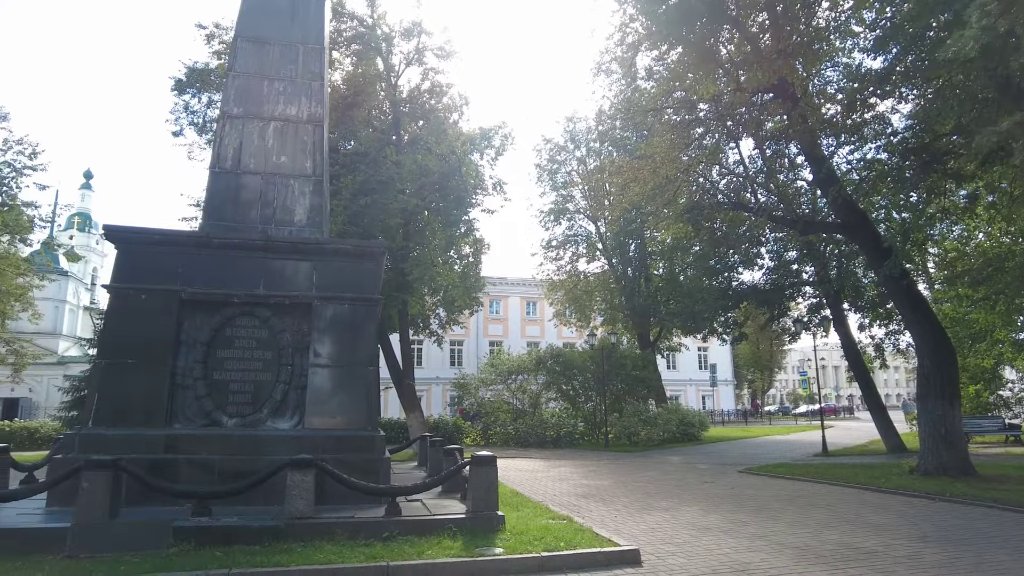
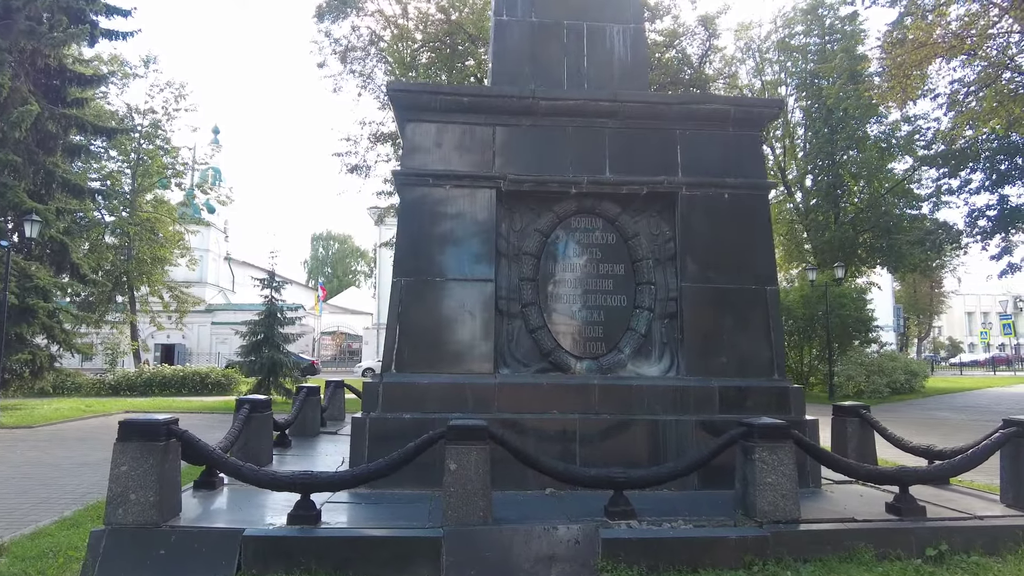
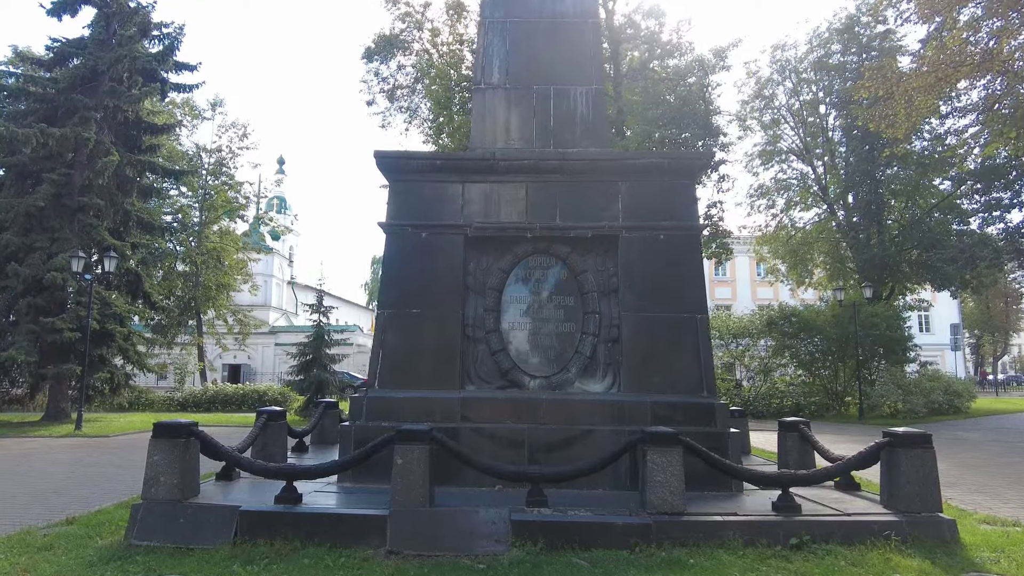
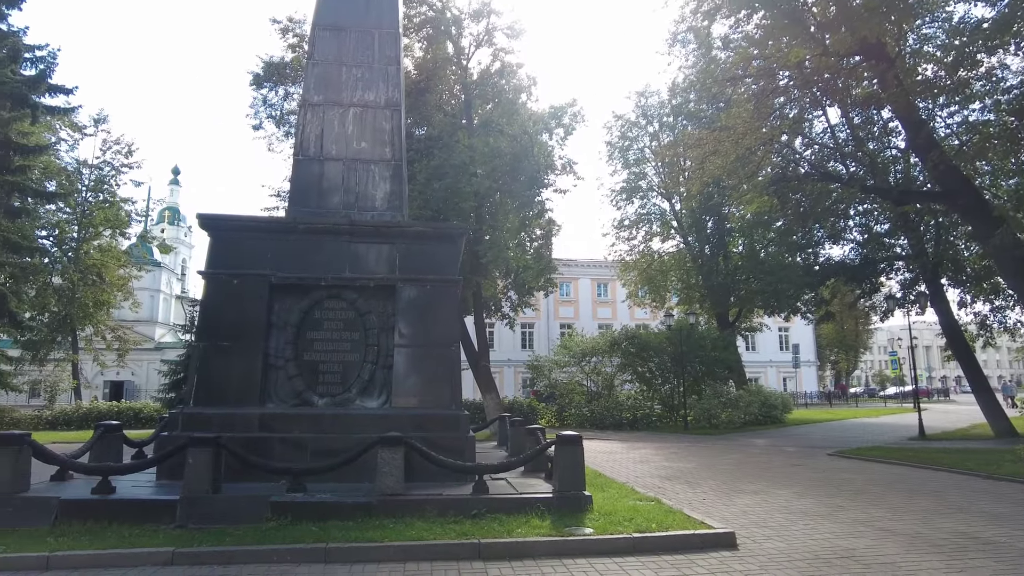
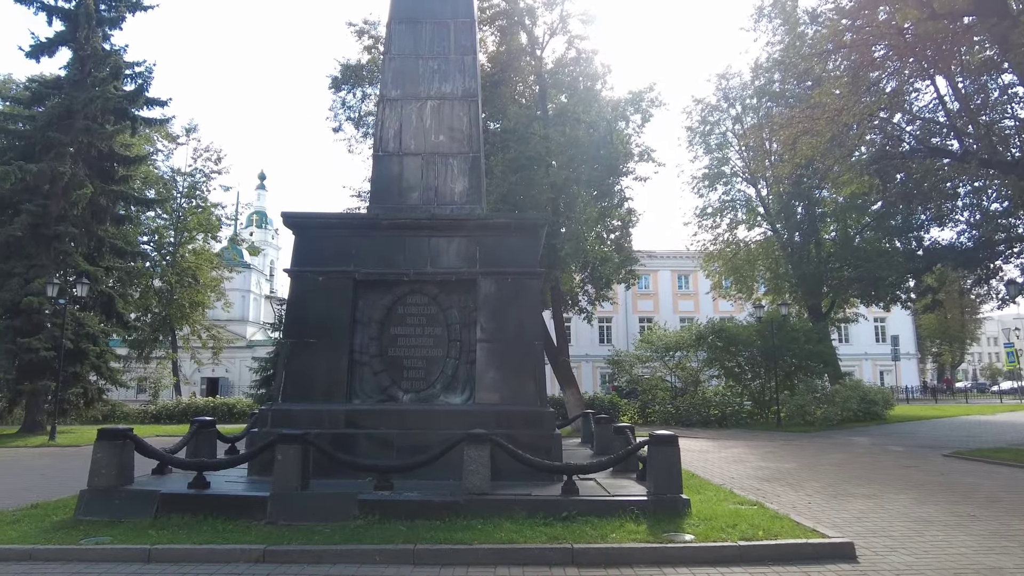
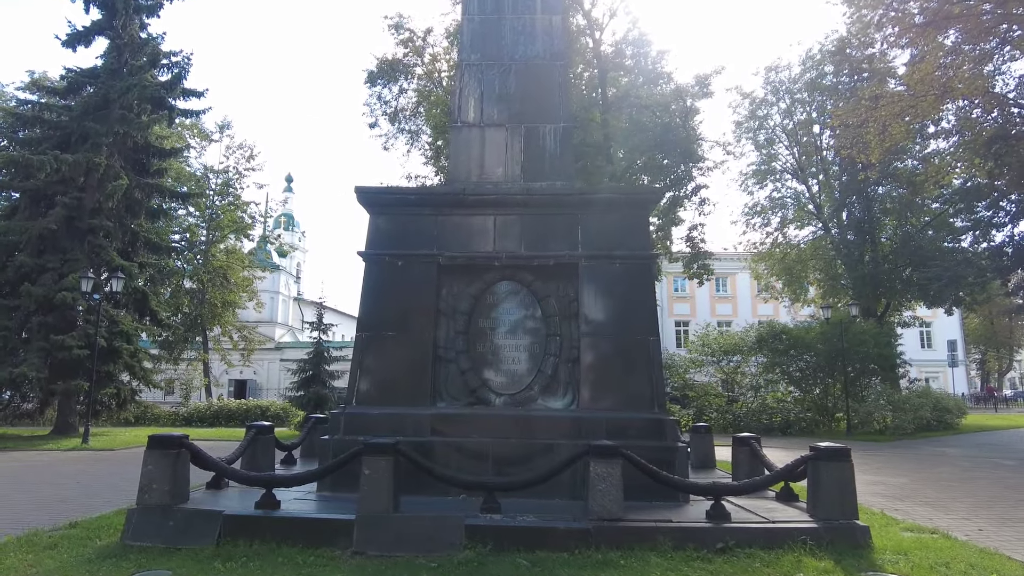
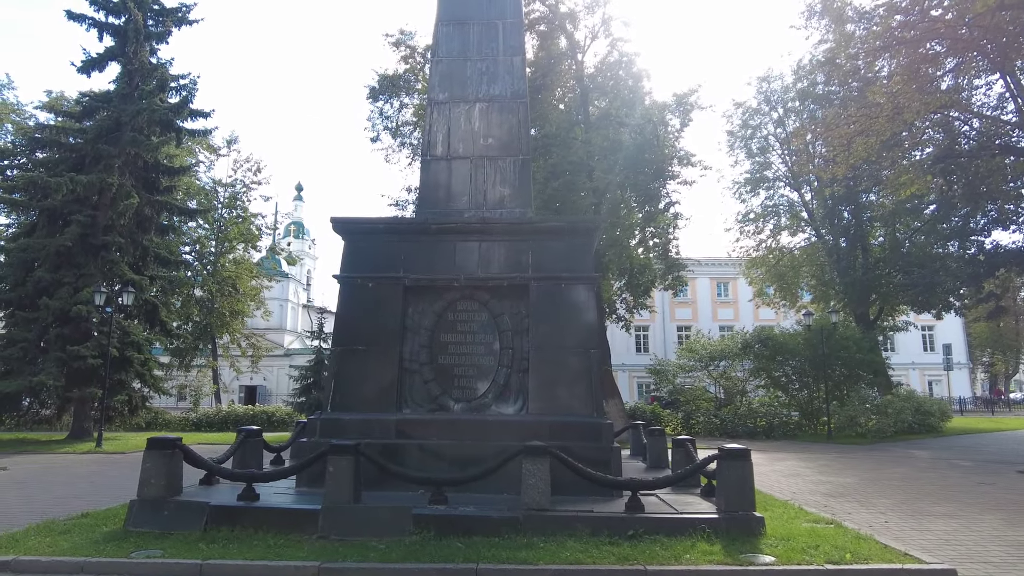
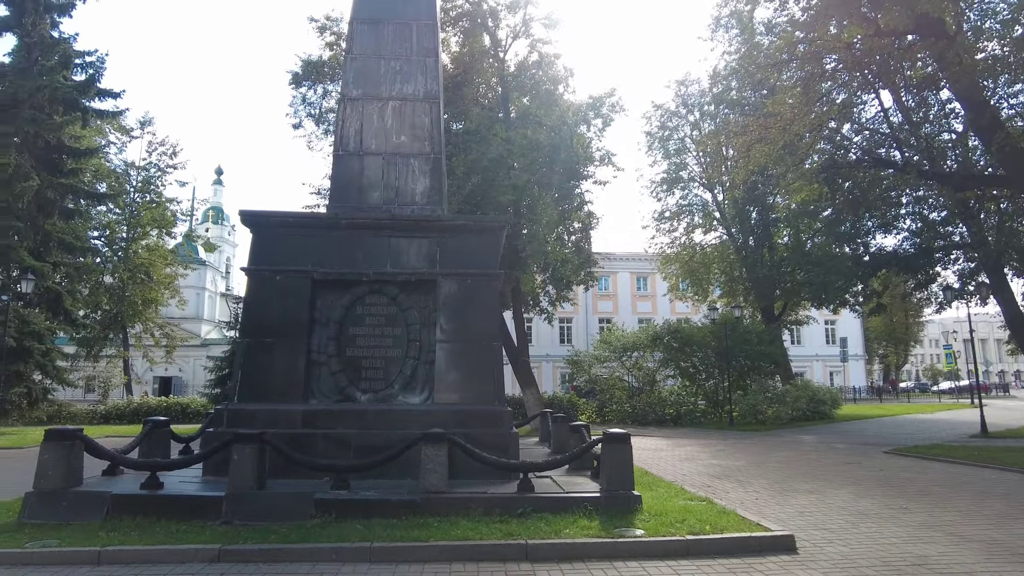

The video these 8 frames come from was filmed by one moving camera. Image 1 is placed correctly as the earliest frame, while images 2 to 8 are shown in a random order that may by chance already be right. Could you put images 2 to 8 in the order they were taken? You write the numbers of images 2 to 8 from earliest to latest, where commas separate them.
4, 8, 5, 7, 6, 3, 2
